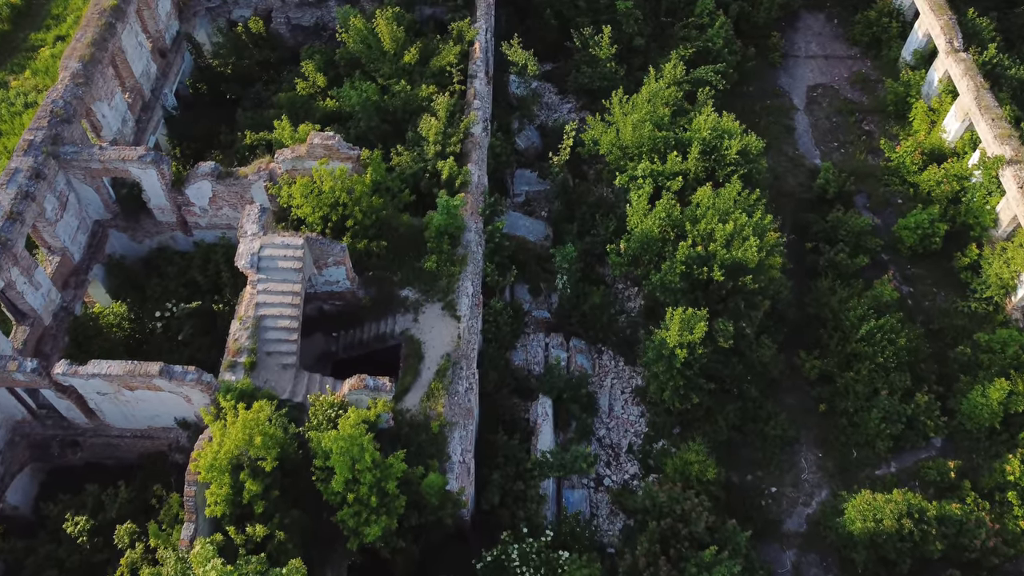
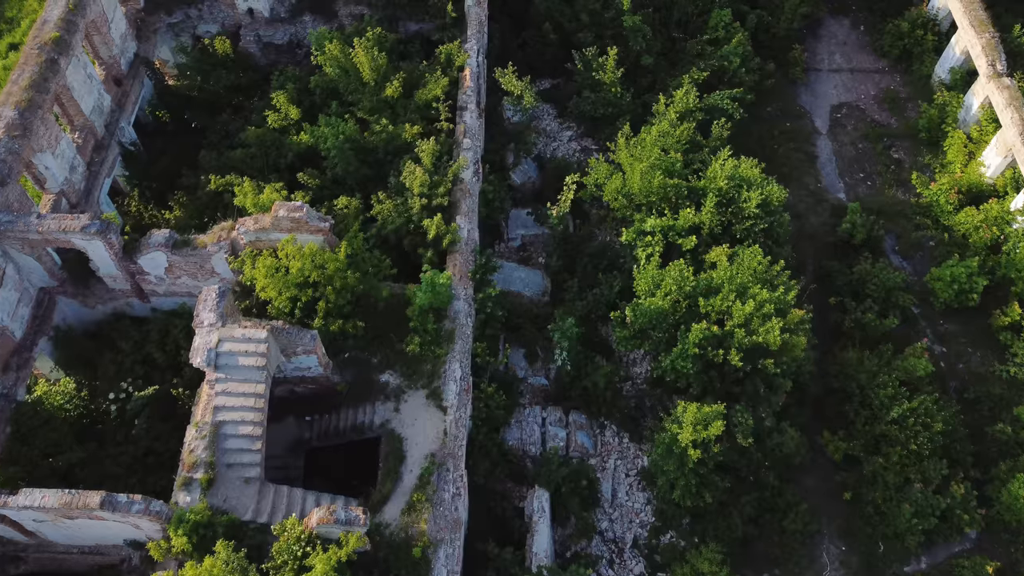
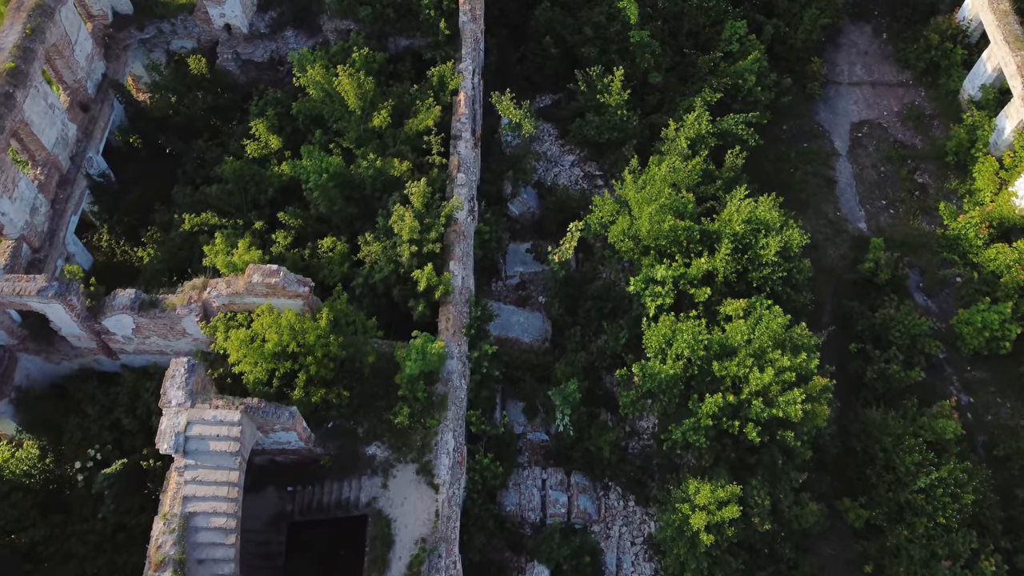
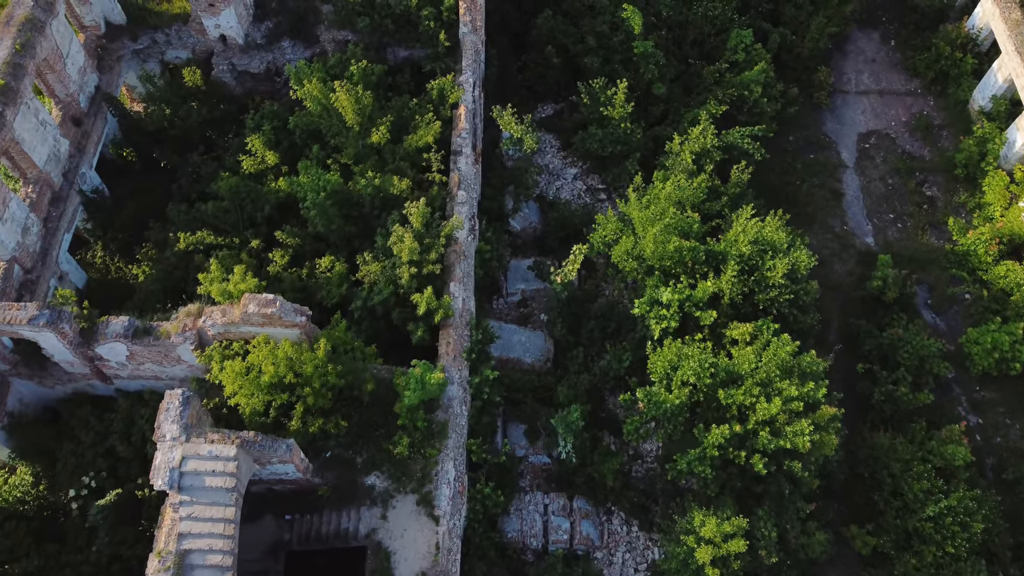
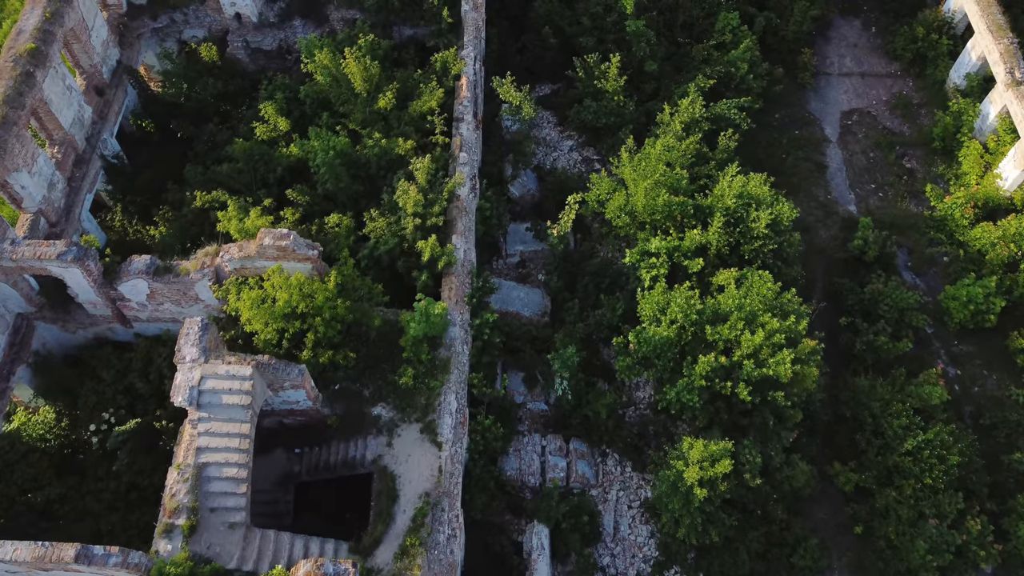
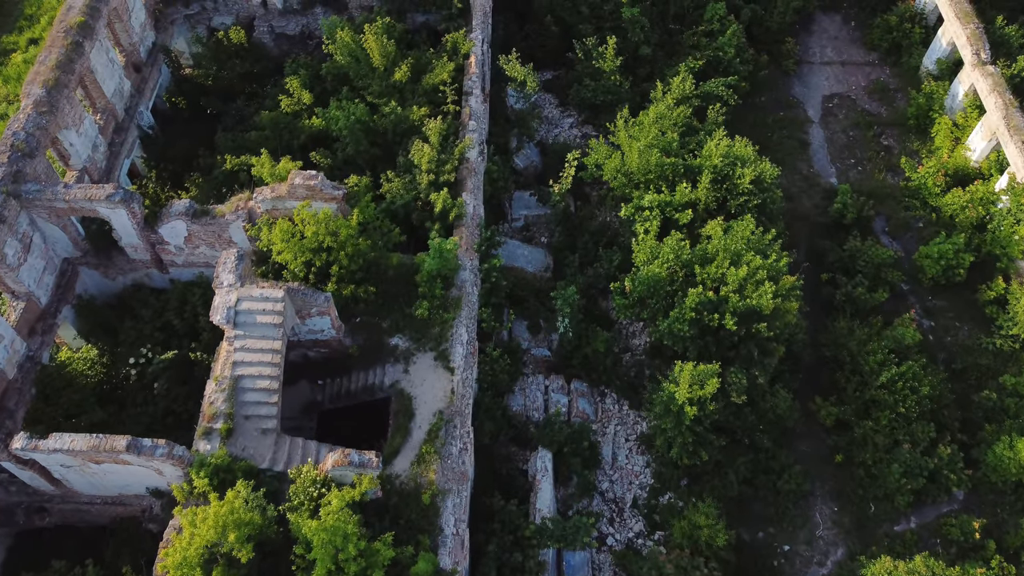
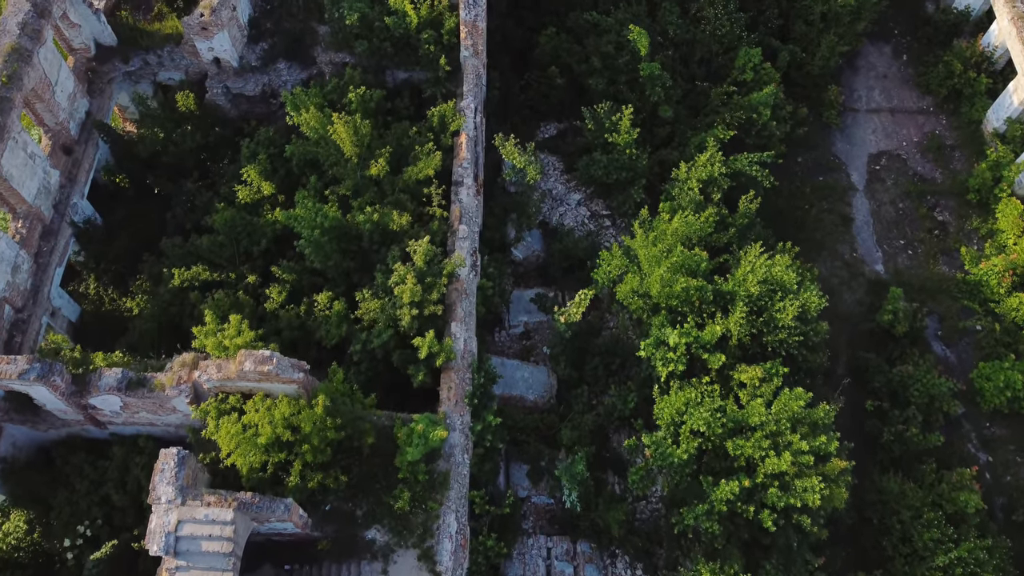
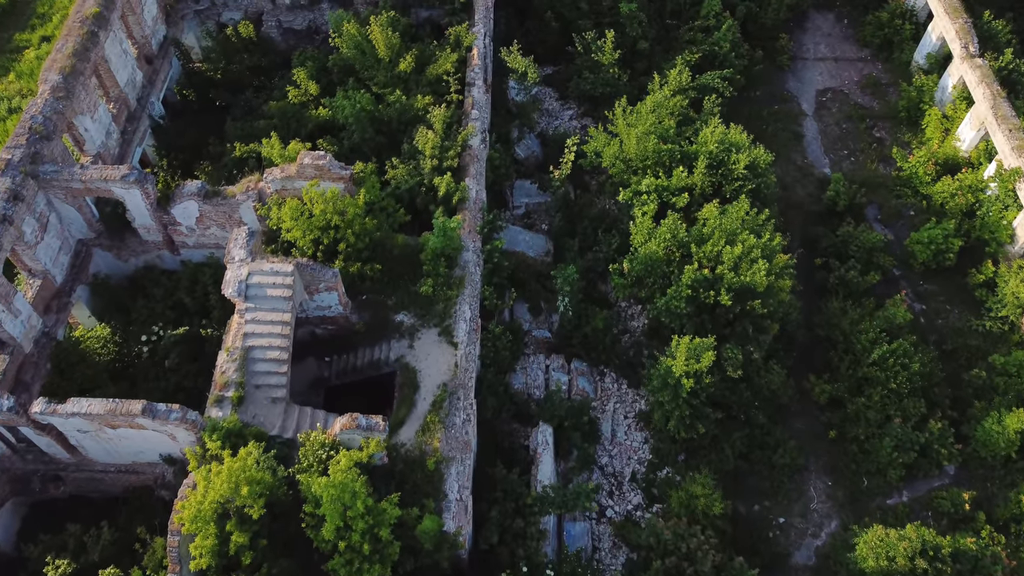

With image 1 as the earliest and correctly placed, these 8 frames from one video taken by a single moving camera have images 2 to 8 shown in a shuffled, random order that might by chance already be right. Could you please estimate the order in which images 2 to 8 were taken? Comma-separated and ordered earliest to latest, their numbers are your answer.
8, 6, 2, 5, 3, 4, 7
